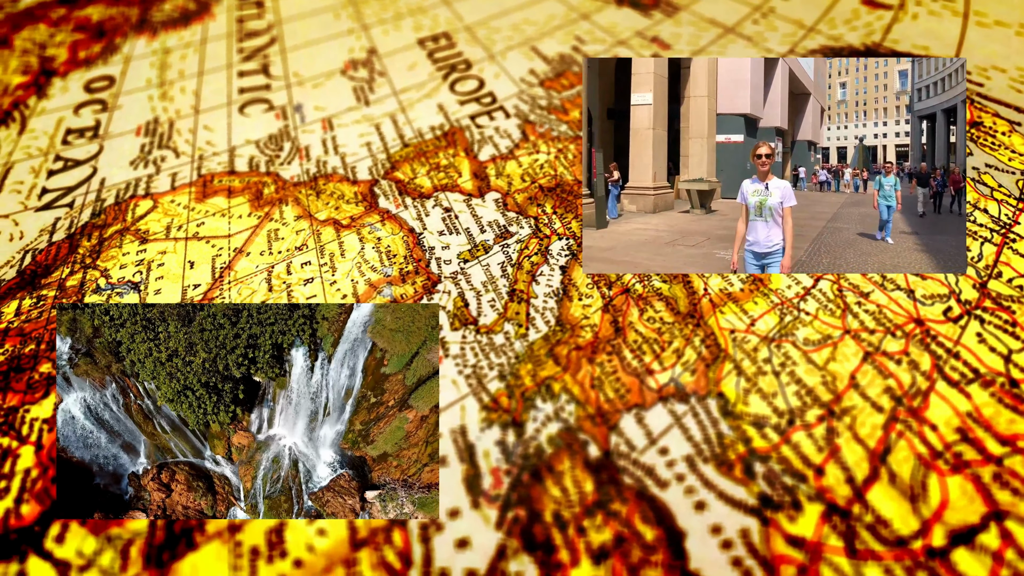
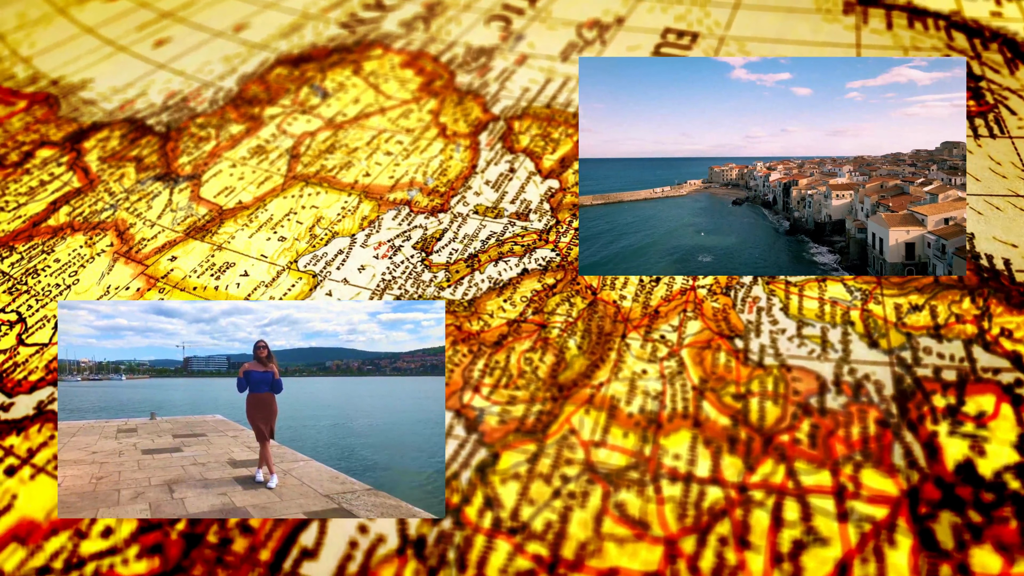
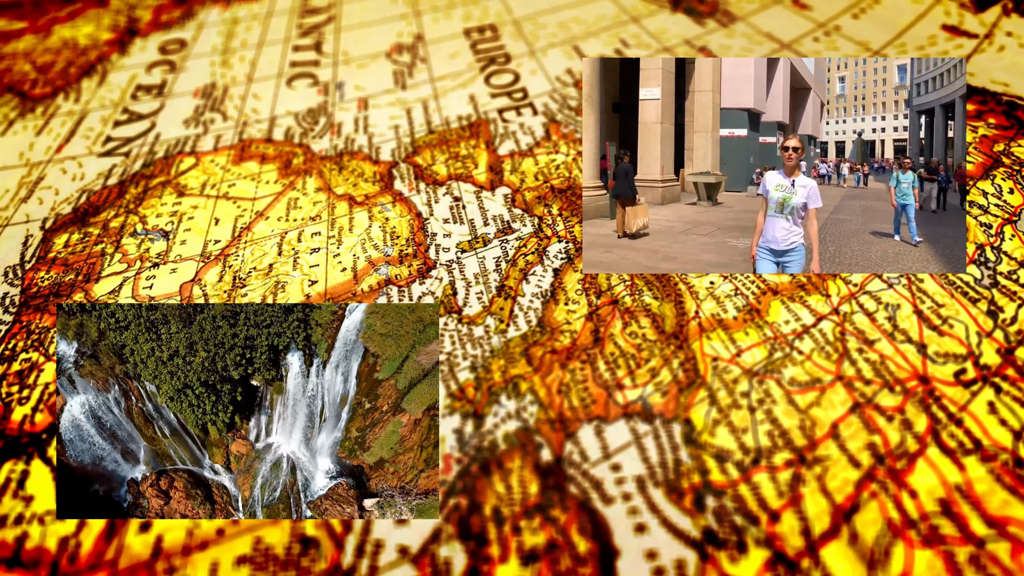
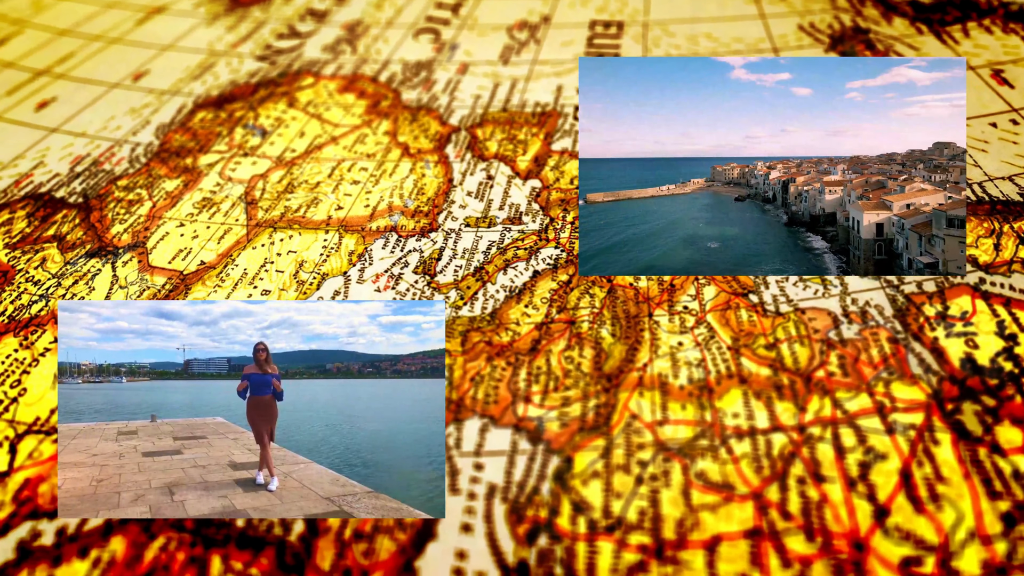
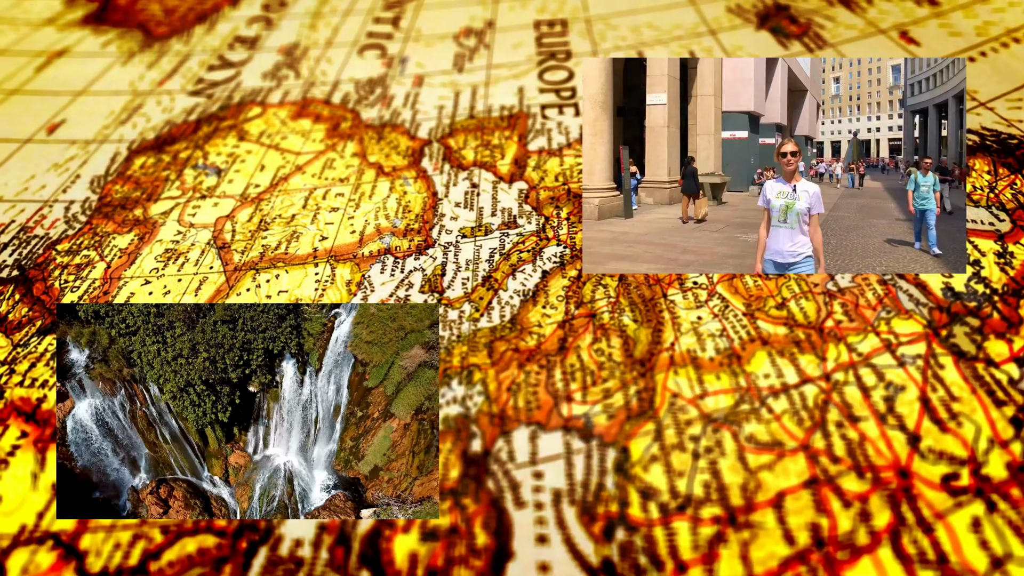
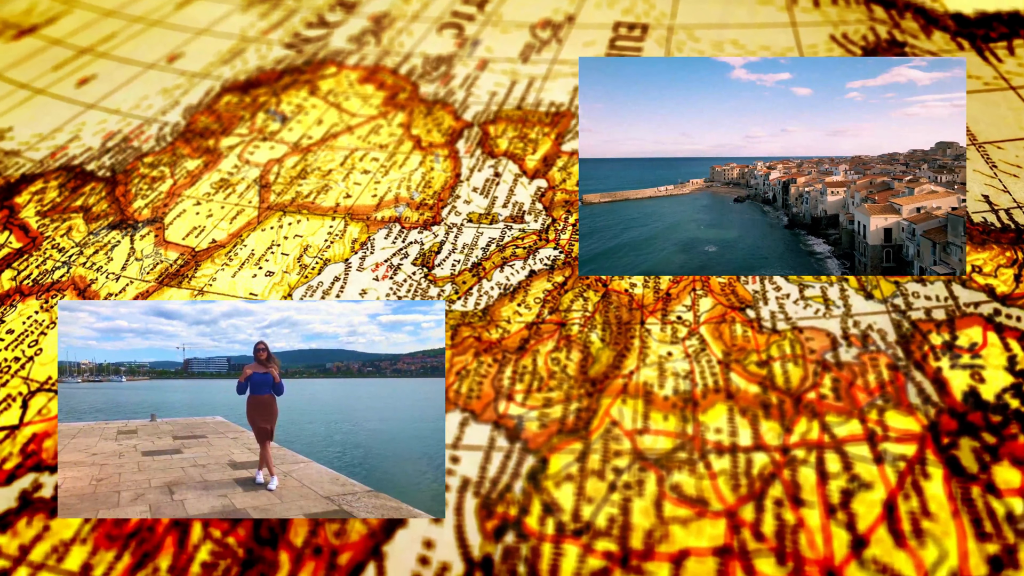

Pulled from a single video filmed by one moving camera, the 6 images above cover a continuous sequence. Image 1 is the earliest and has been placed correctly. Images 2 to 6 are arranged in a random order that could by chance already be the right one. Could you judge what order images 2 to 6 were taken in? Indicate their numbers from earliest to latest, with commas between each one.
3, 5, 4, 6, 2
